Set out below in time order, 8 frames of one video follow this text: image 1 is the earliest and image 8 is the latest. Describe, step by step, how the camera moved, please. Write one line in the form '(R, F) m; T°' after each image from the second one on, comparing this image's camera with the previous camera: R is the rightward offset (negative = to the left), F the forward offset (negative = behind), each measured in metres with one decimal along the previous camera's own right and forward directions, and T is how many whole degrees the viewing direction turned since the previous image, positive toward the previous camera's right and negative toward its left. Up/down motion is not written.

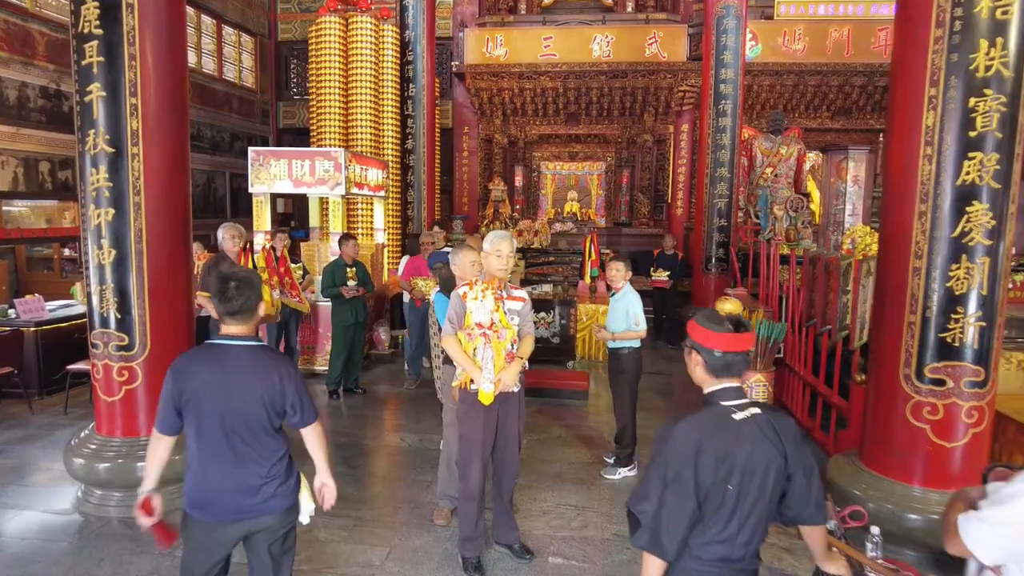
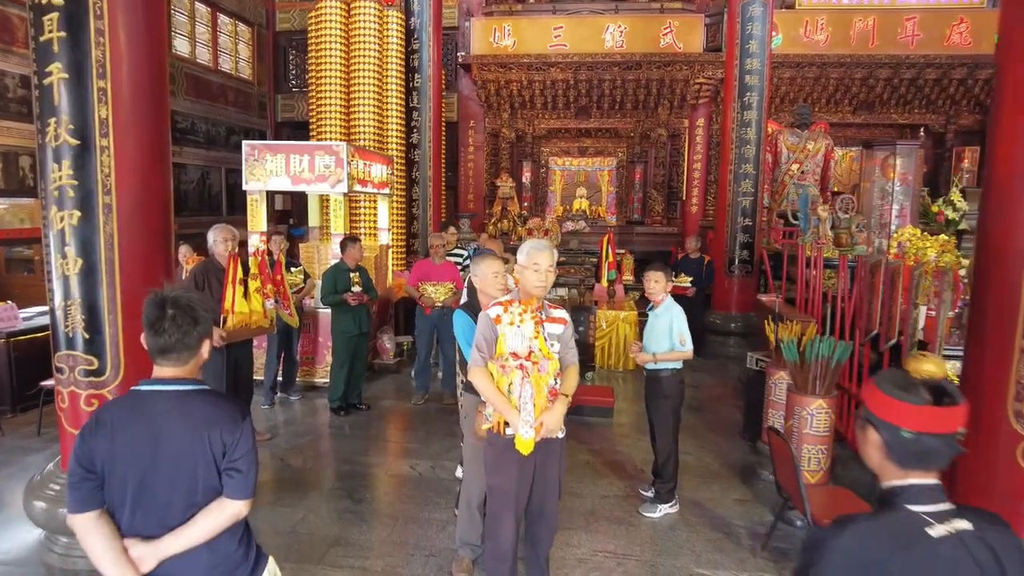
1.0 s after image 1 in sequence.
(-0.1, +0.5) m; 0°
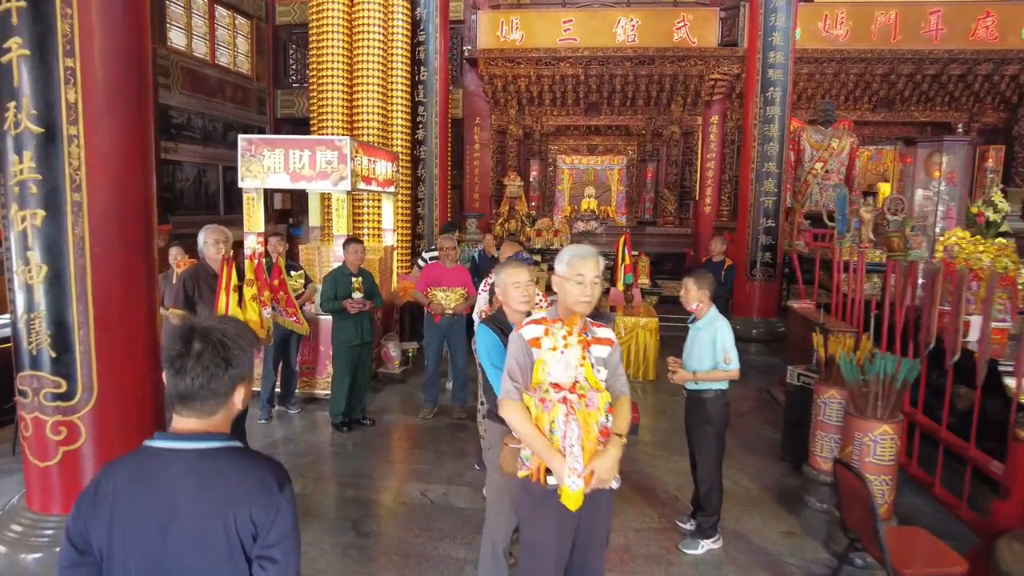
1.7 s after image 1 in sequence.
(-0.1, +0.4) m; 0°
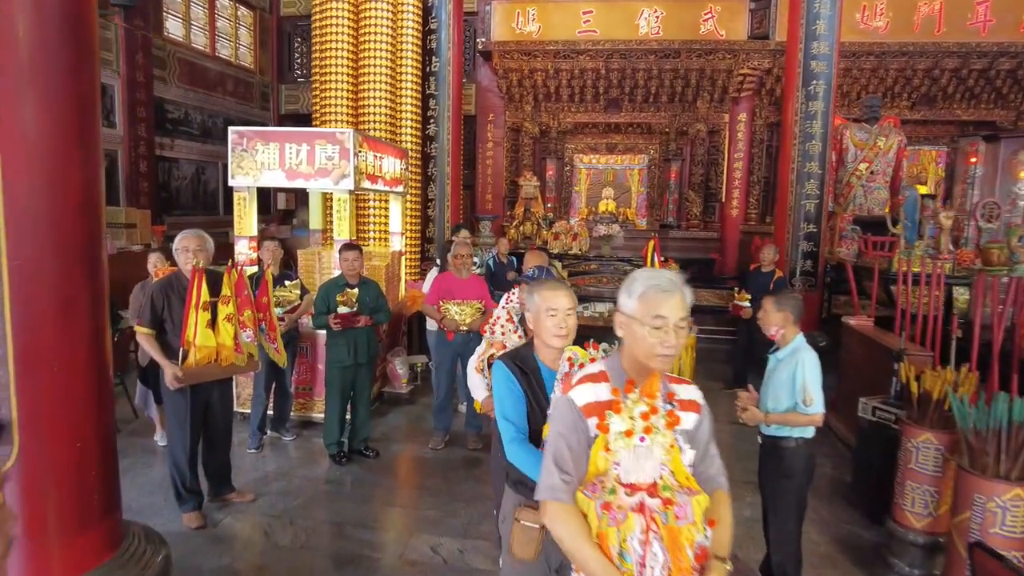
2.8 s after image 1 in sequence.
(-0.1, +0.6) m; -1°
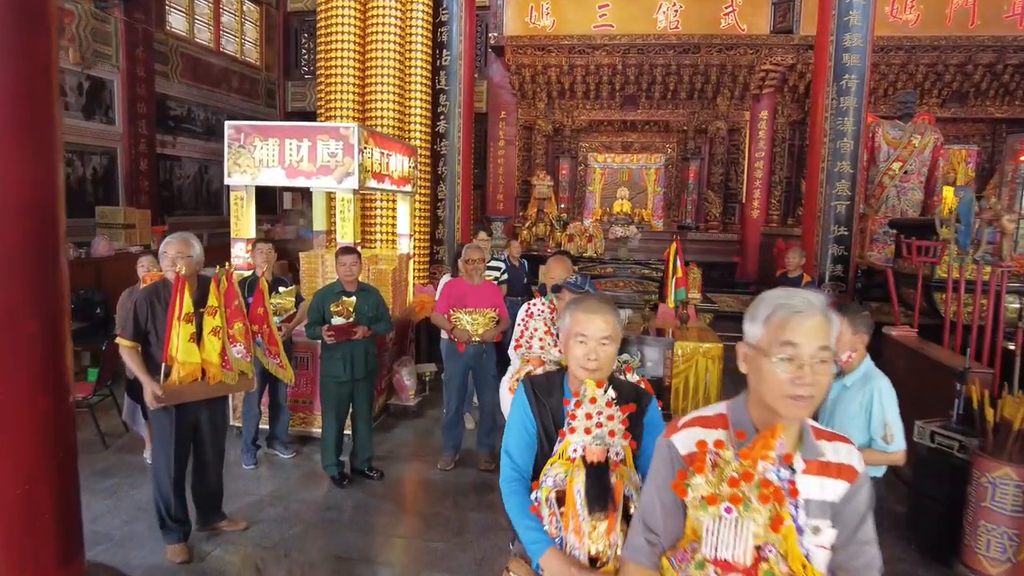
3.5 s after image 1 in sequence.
(0.0, +0.3) m; -1°
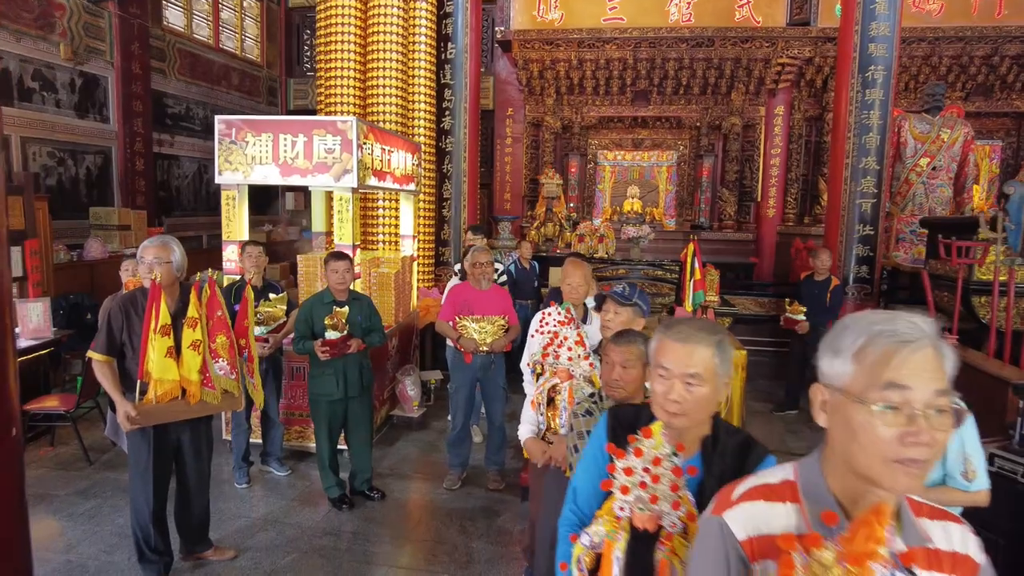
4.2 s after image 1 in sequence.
(0.0, +0.3) m; -1°
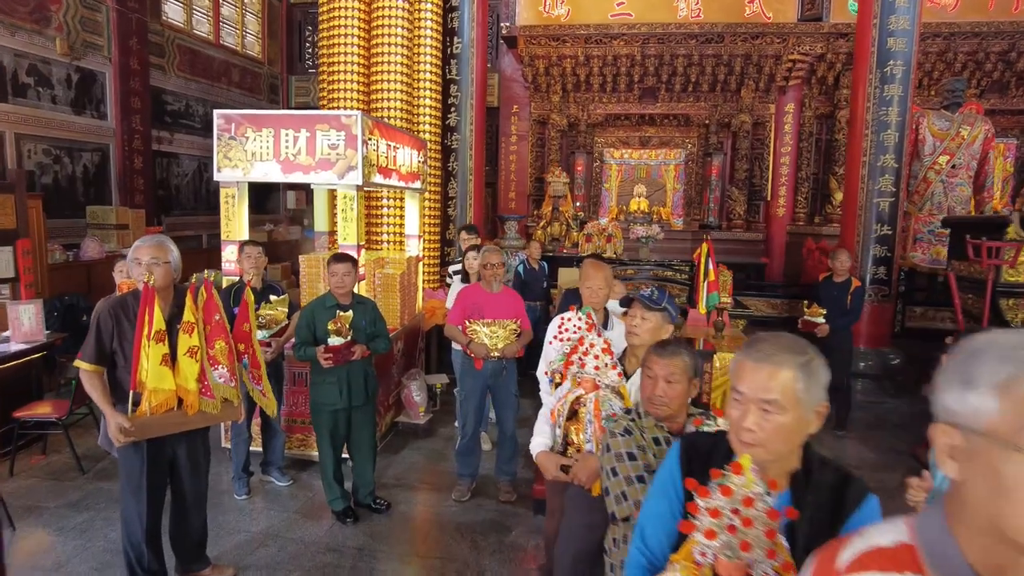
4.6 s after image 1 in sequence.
(-0.1, +0.2) m; 0°
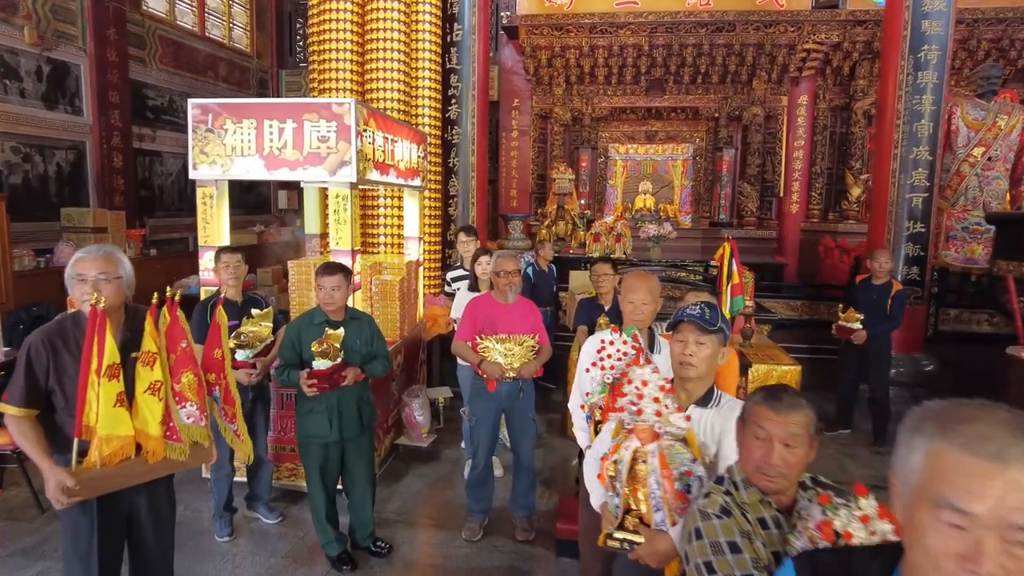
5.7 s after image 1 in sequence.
(-0.1, +0.4) m; 0°
